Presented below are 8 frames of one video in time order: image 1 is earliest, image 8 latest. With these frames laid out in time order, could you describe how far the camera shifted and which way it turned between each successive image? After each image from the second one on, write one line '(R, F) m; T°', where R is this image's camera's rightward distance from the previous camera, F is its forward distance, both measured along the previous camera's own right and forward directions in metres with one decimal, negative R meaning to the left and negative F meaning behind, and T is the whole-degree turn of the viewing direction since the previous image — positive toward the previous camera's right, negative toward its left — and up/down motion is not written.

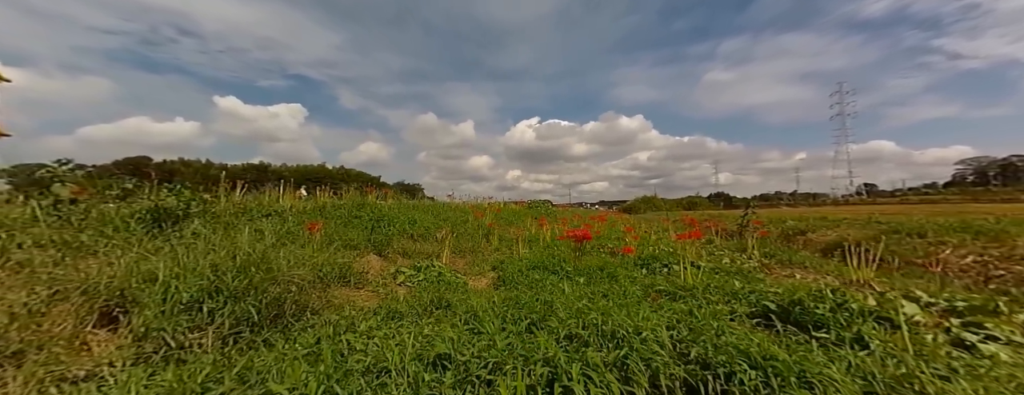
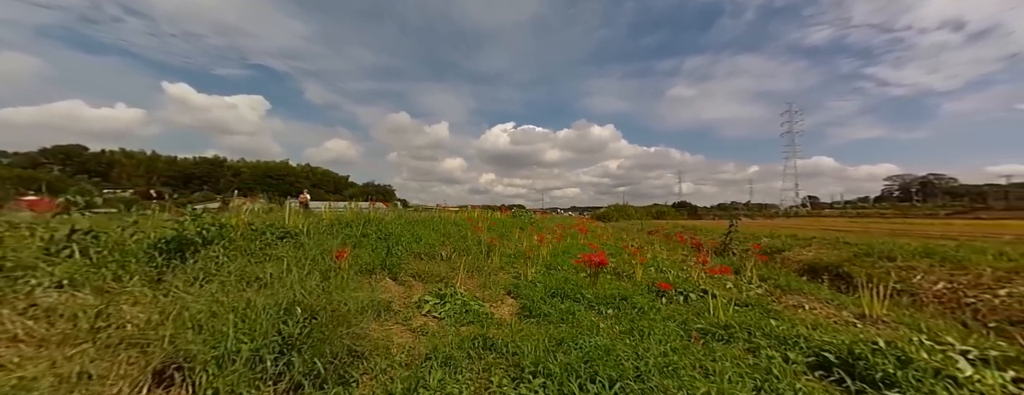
(-0.7, +0.1) m; +4°
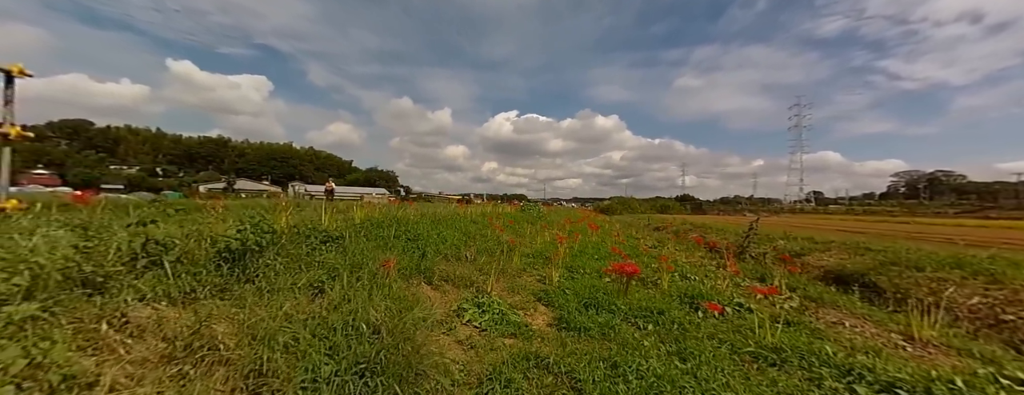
(-0.4, +0.1) m; -1°
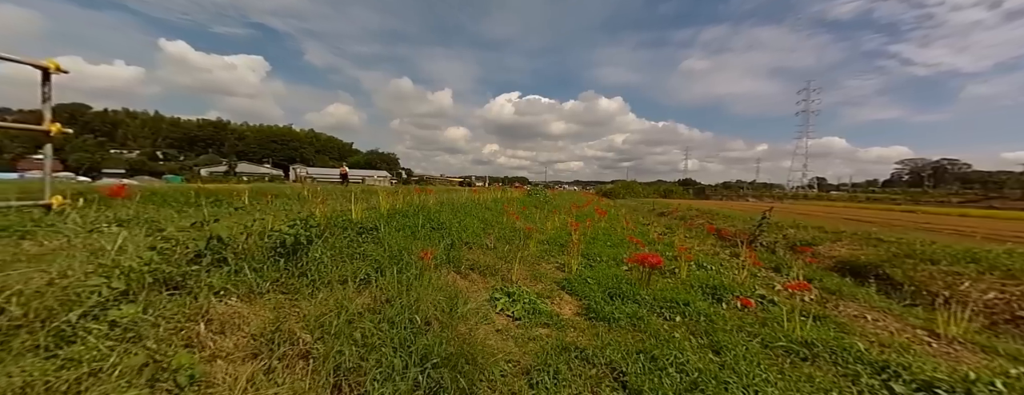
(-0.4, 0.0) m; 0°
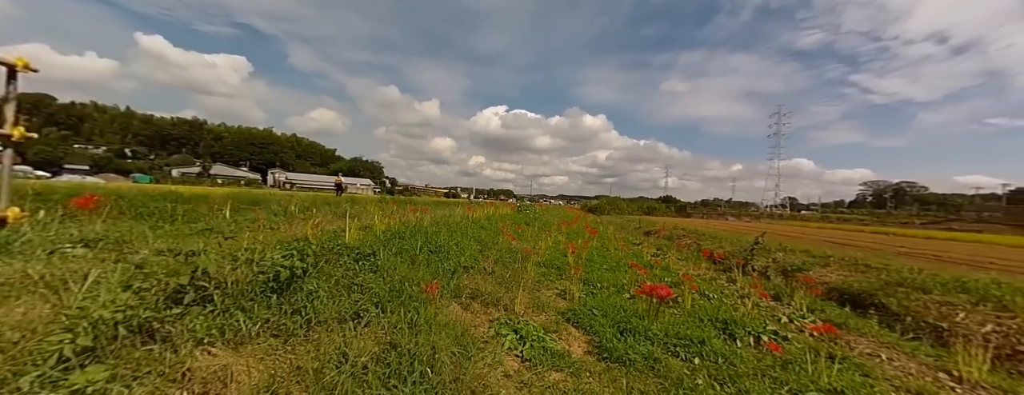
(-0.3, +0.2) m; +2°
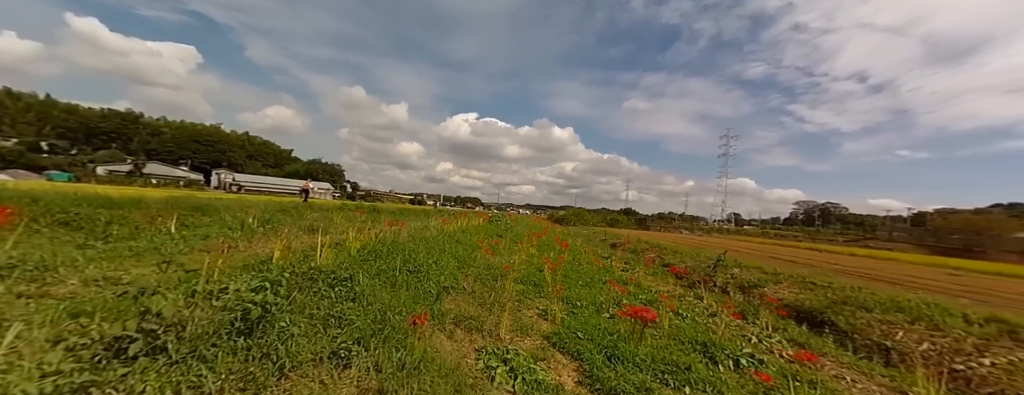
(-0.3, +0.2) m; +6°
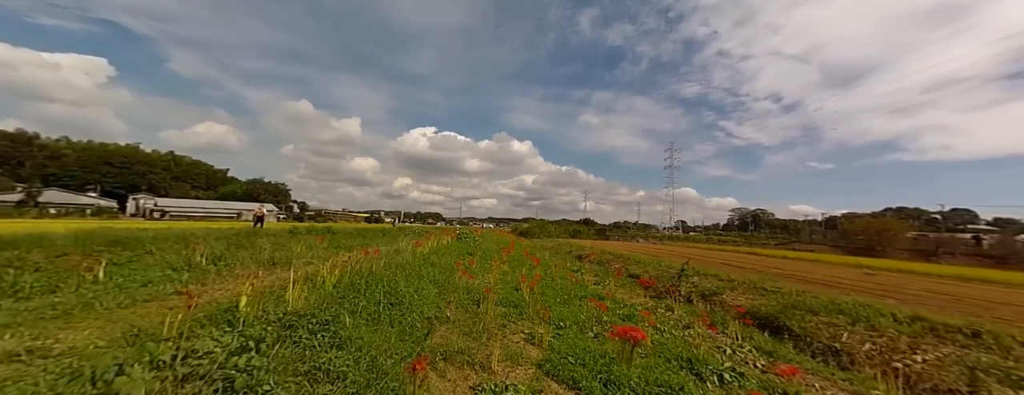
(-0.4, +0.1) m; +7°
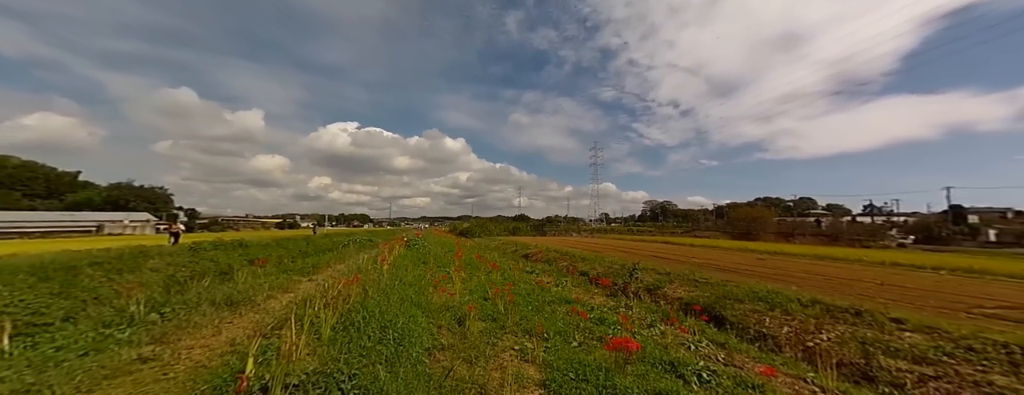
(-1.0, +0.1) m; +11°
